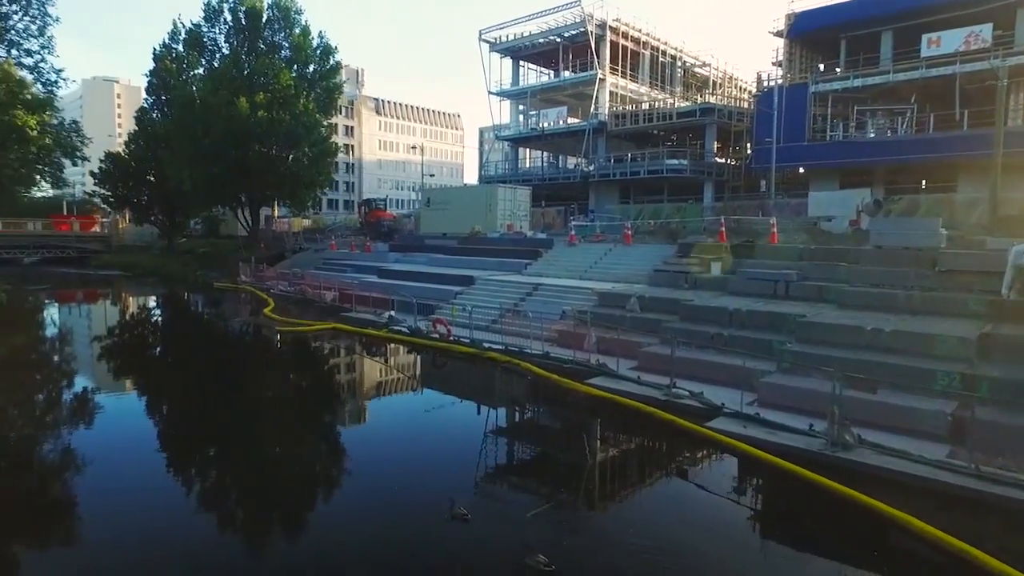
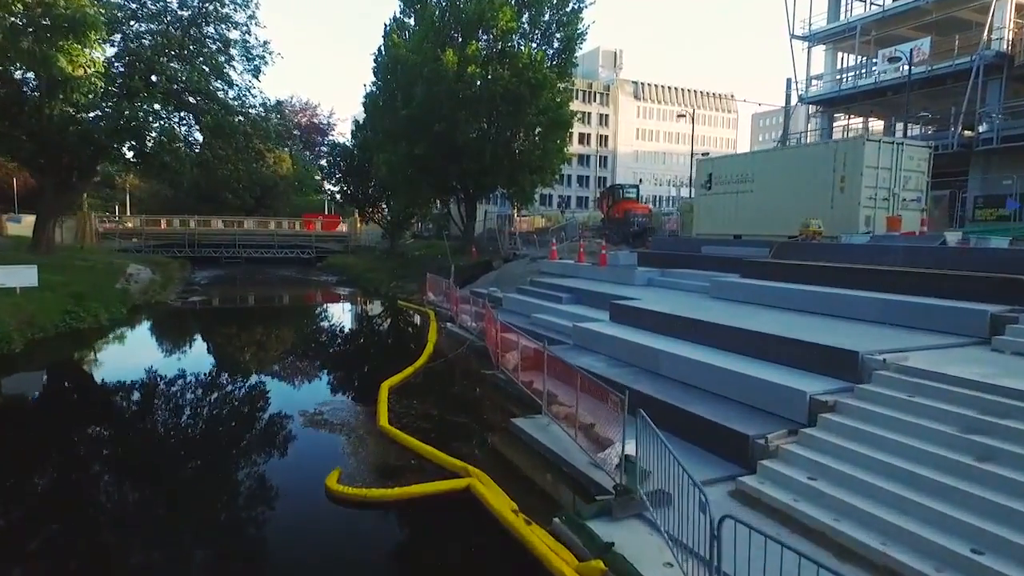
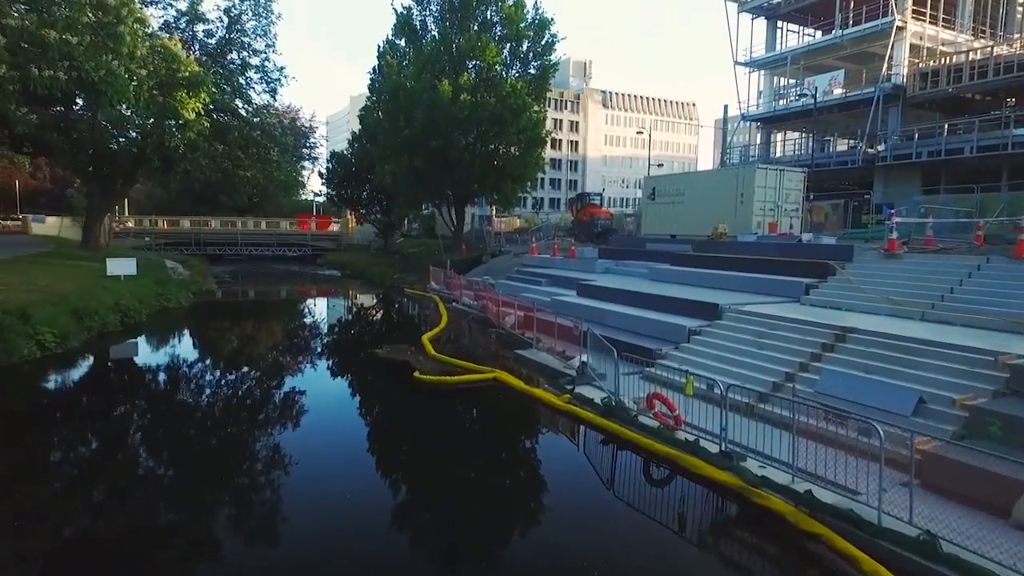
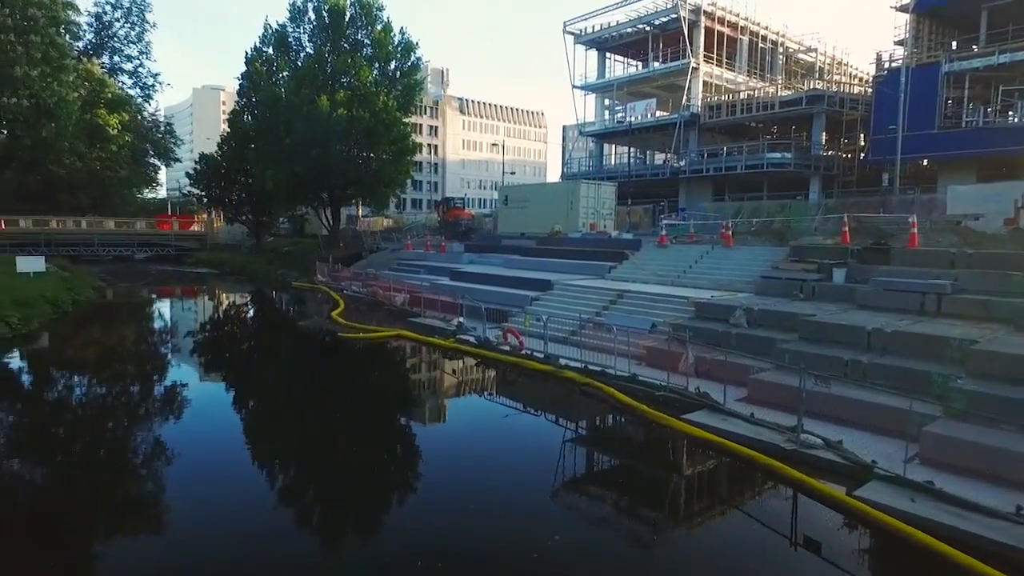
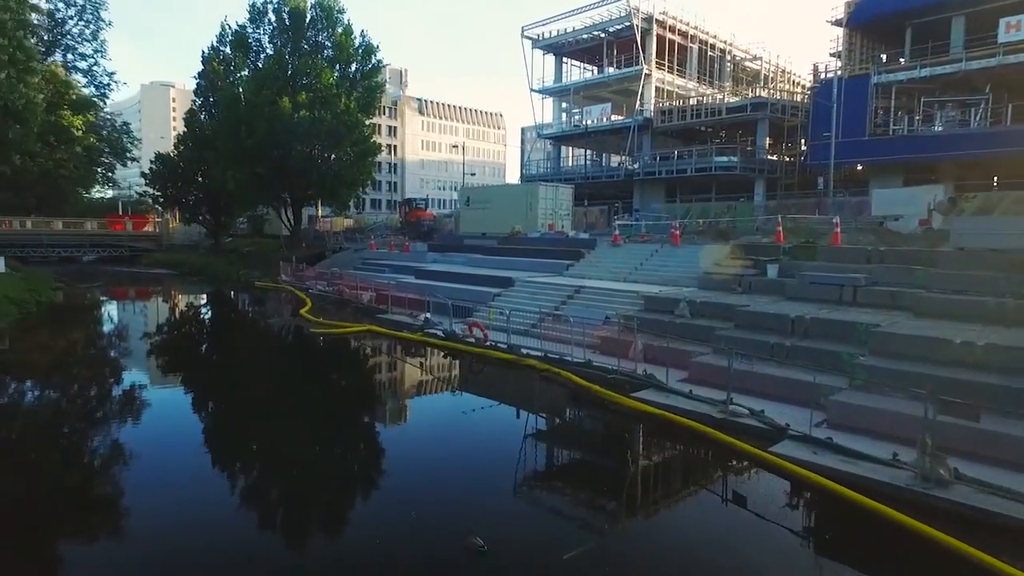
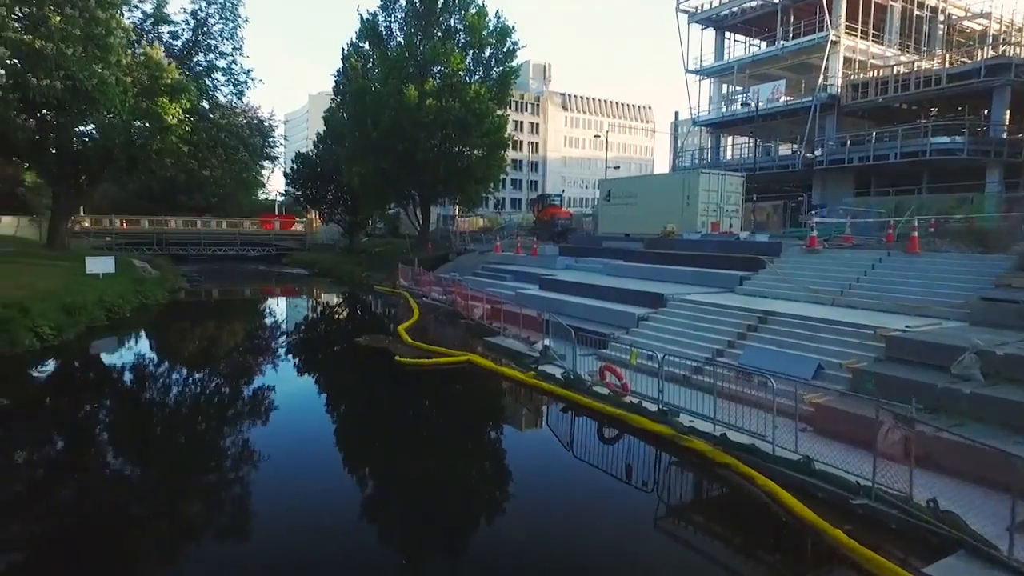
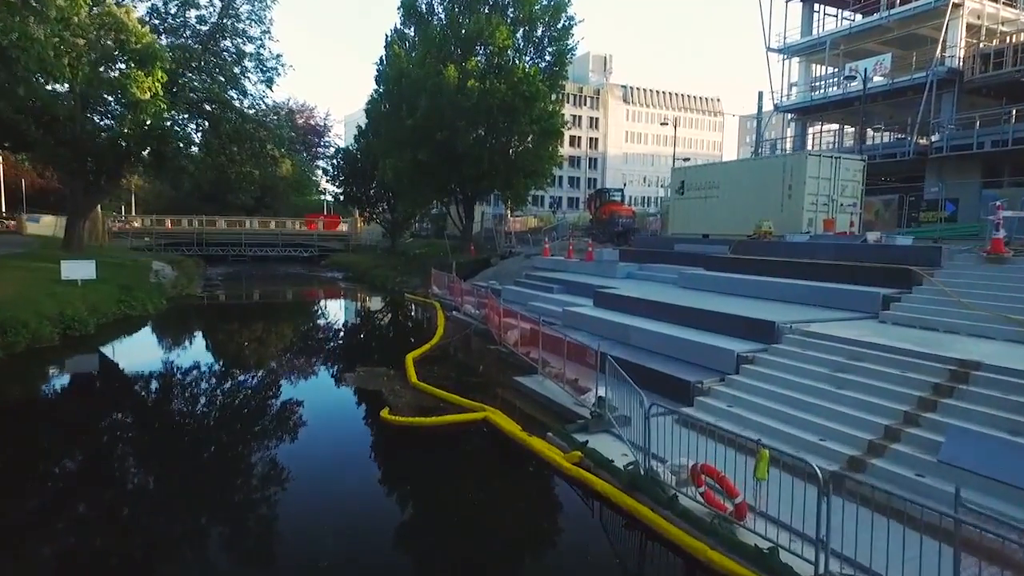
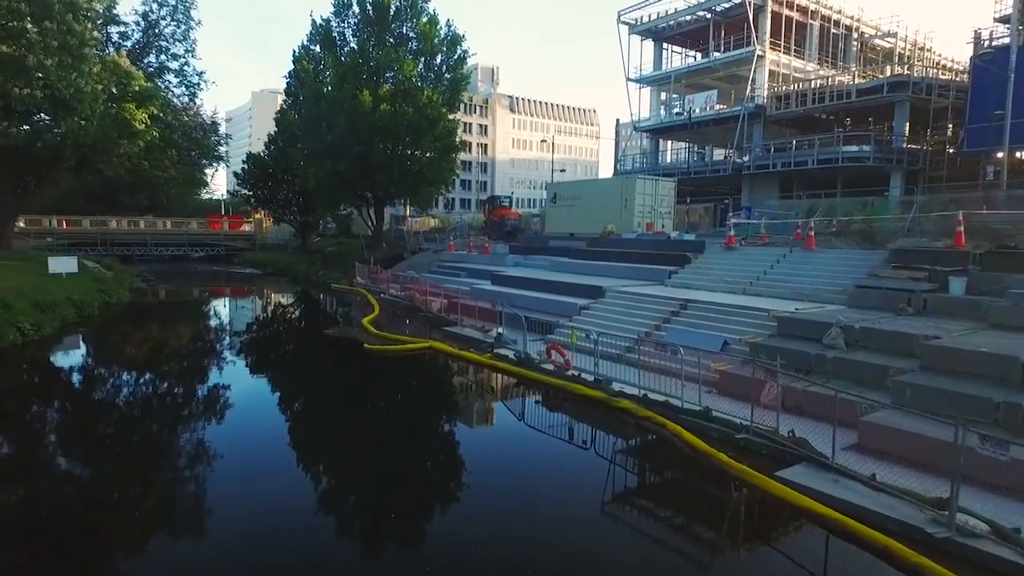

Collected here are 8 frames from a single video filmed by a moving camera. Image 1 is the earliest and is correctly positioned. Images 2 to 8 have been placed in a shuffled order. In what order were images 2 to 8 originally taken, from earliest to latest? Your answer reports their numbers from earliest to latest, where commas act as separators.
5, 4, 8, 6, 3, 7, 2
